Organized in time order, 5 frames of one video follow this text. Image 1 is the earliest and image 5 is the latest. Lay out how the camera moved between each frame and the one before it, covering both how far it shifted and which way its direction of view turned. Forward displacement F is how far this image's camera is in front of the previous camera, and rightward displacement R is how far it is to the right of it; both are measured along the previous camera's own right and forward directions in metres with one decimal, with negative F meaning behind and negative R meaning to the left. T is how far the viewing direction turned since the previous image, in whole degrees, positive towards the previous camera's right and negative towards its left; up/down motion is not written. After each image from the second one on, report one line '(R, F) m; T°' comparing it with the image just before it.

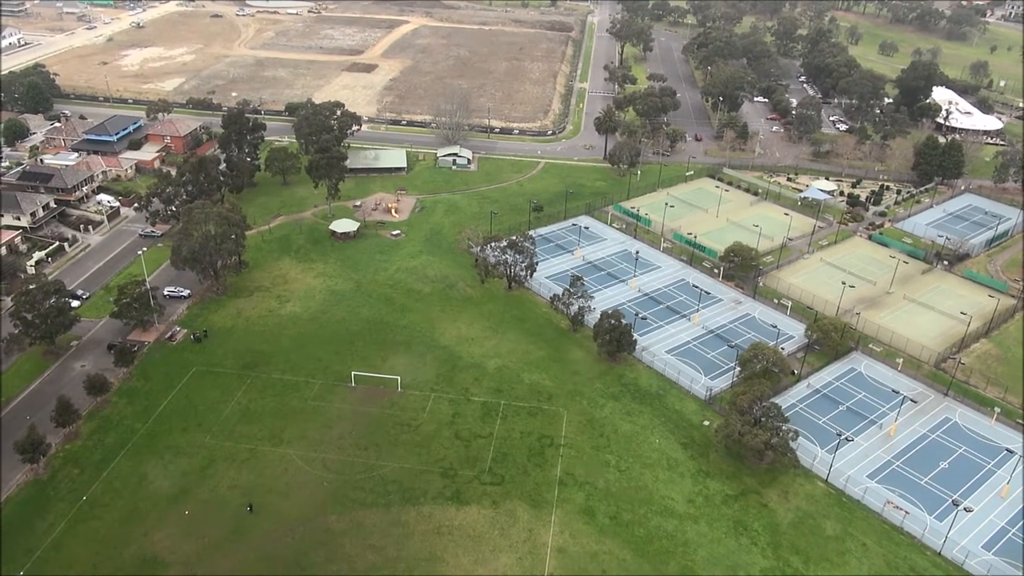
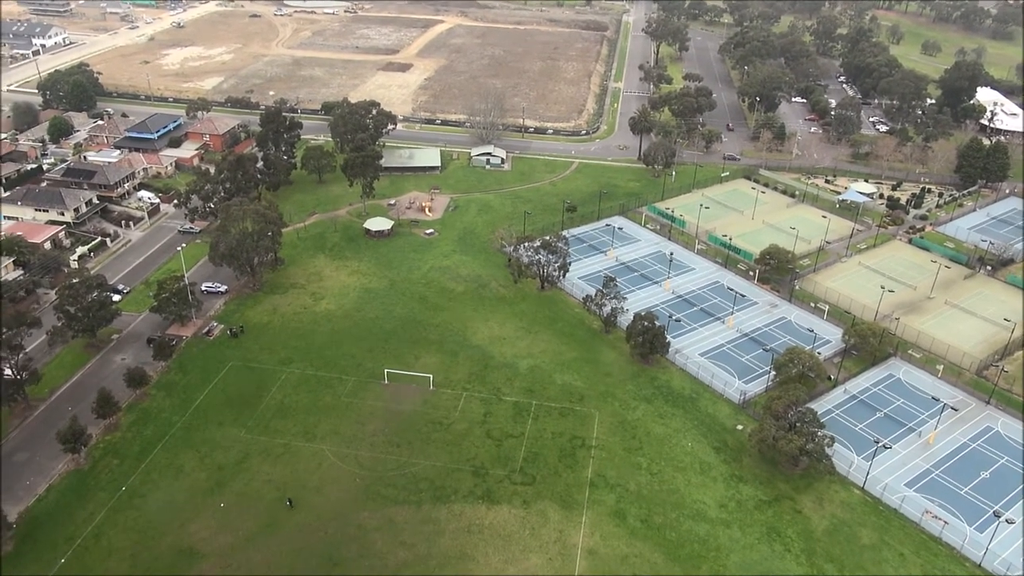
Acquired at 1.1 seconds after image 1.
(-0.1, 0.0) m; -2°
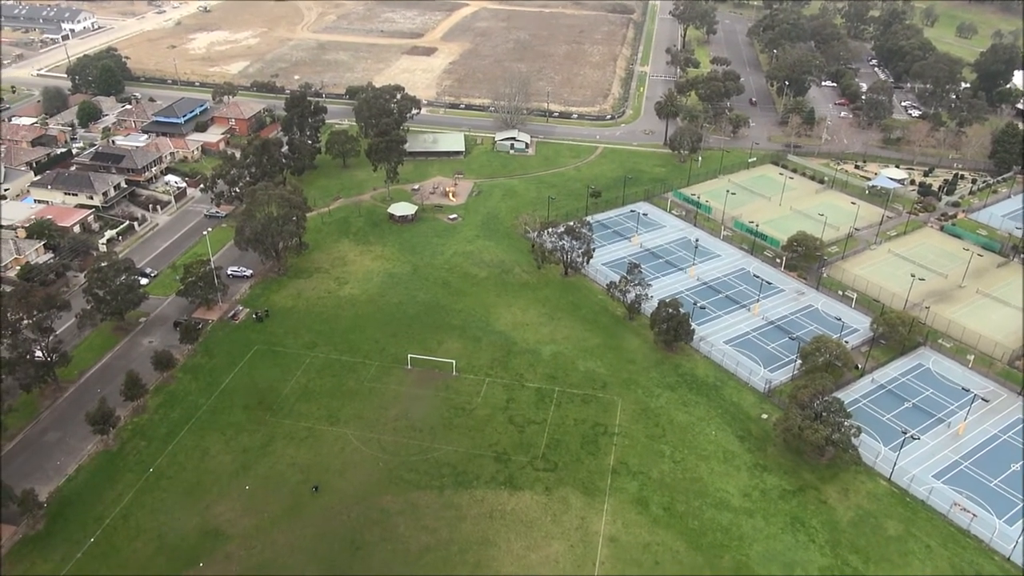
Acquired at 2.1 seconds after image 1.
(0.0, +0.2) m; -2°
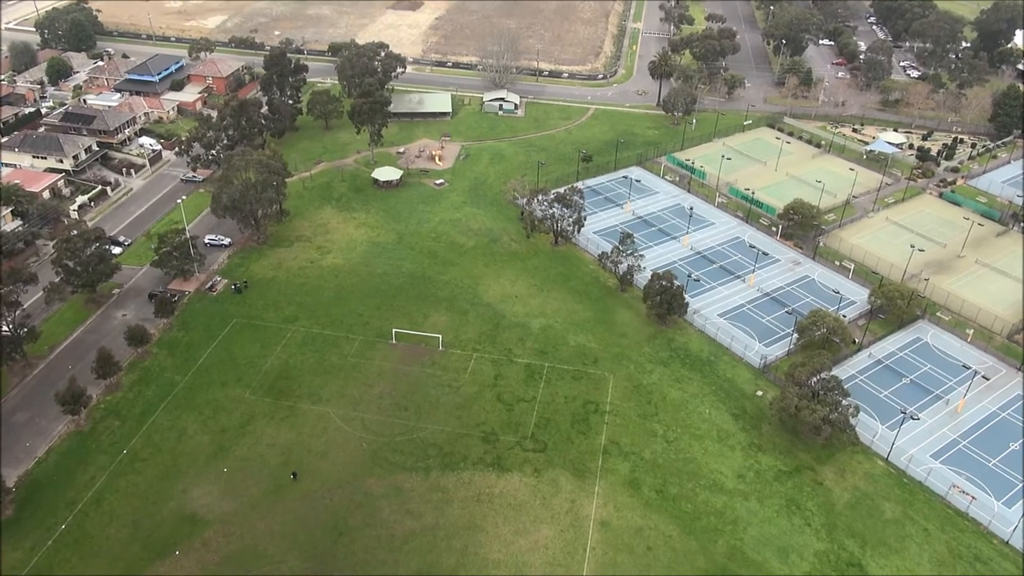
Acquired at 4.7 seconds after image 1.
(0.0, +1.7) m; +1°
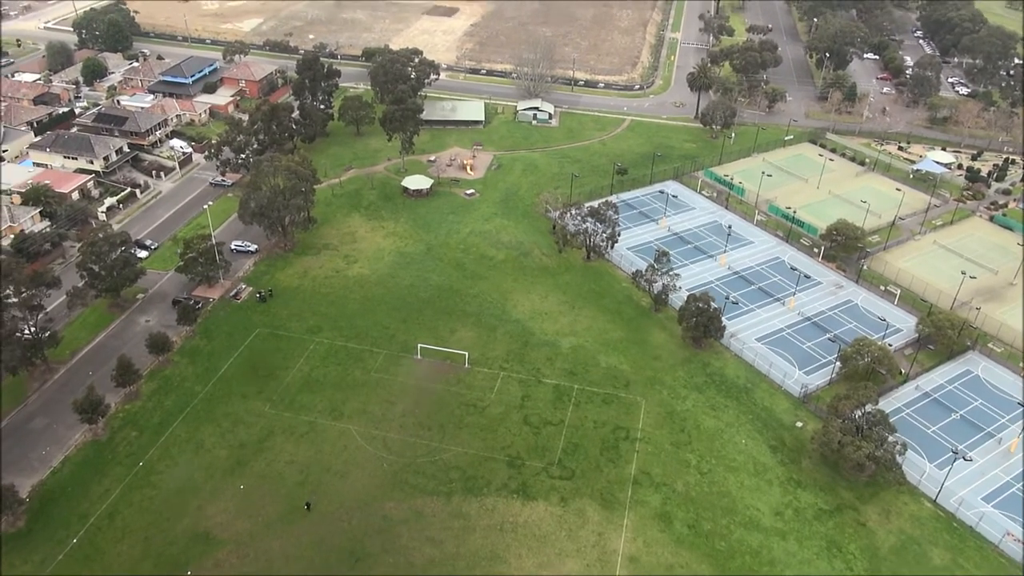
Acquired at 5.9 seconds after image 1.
(-0.2, +1.5) m; -2°
